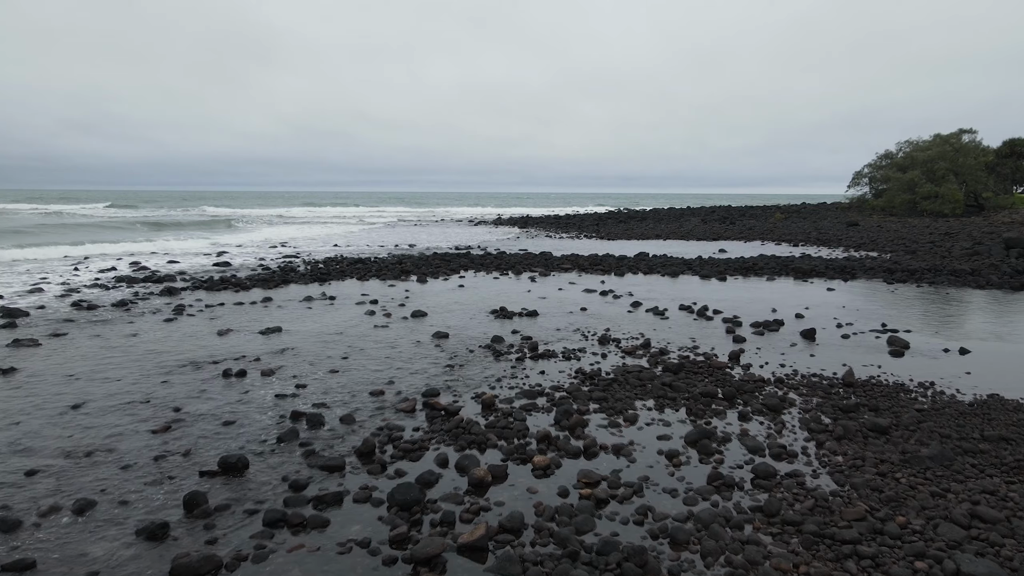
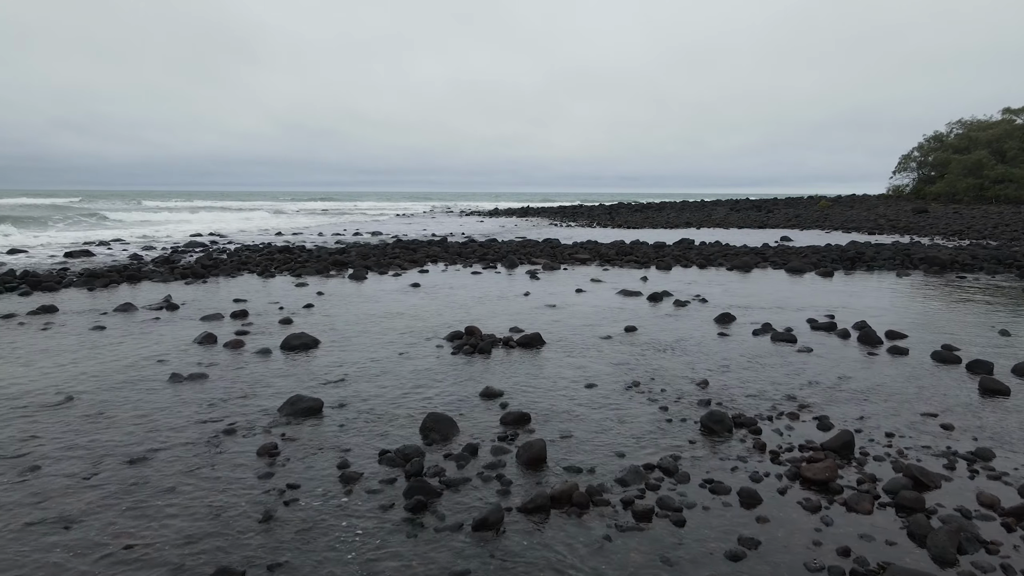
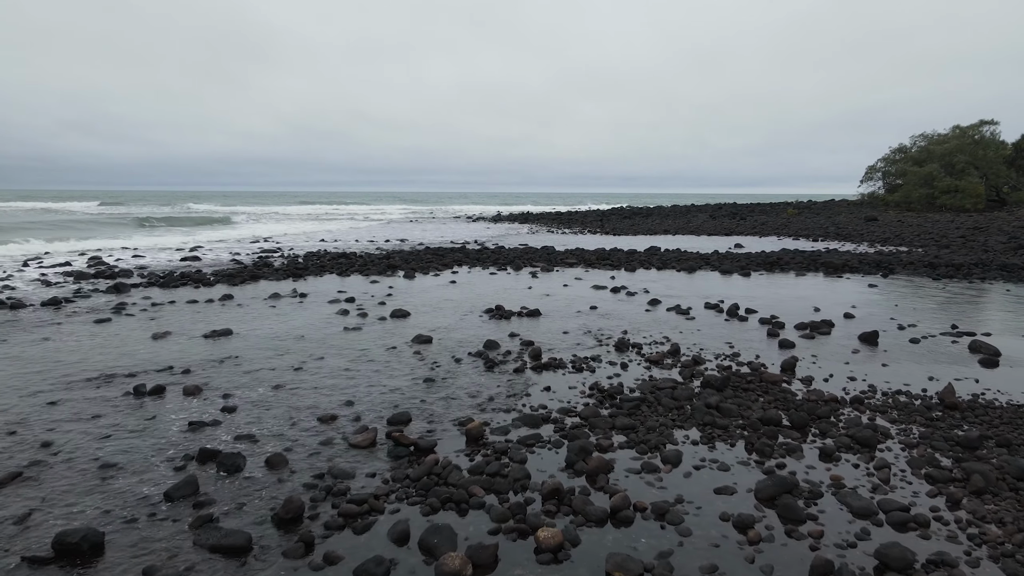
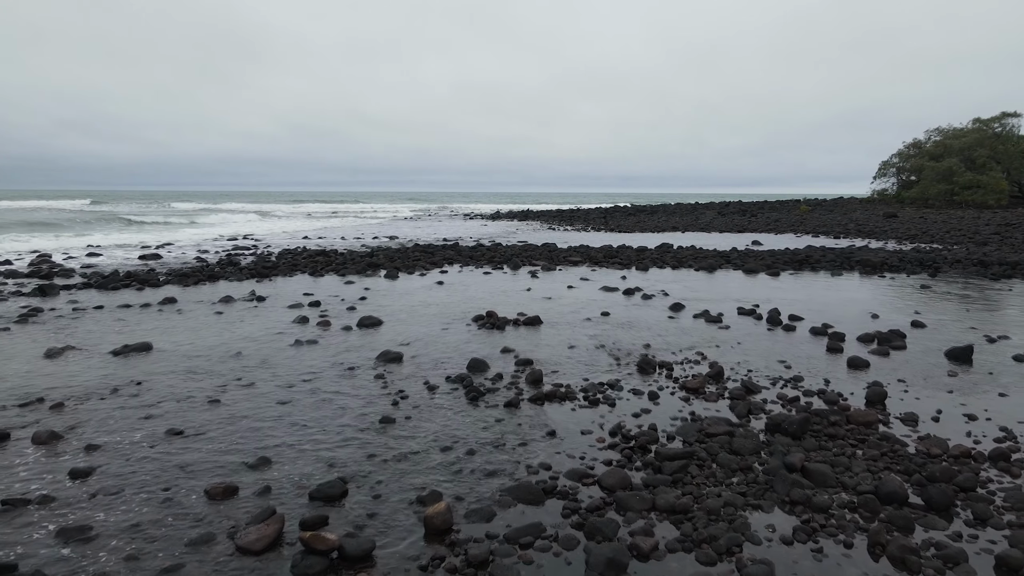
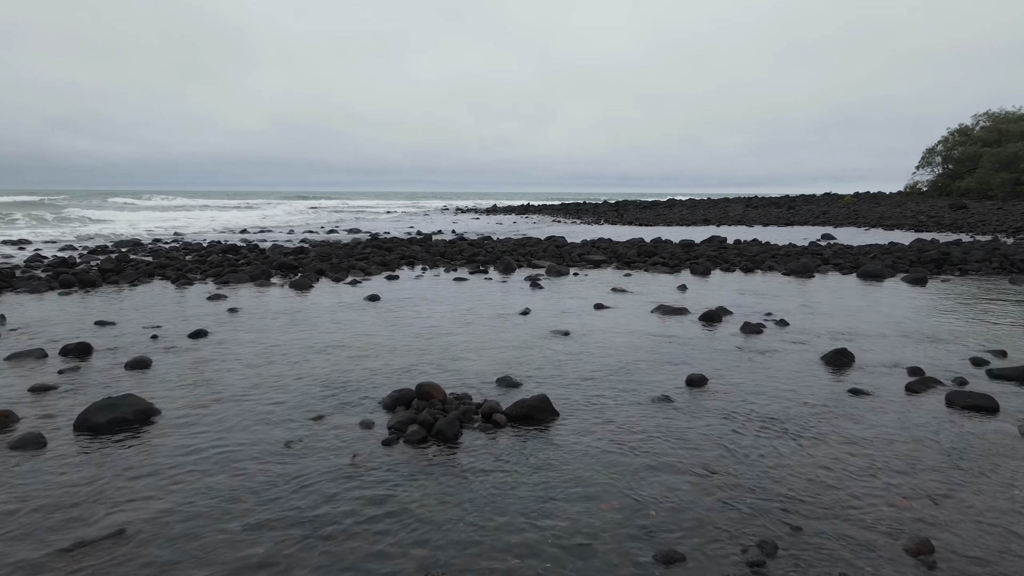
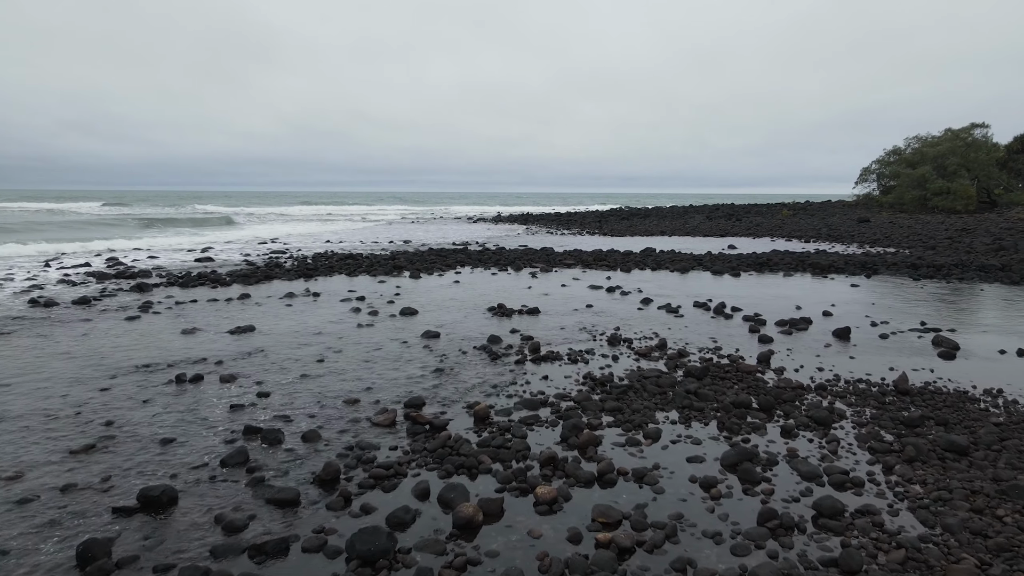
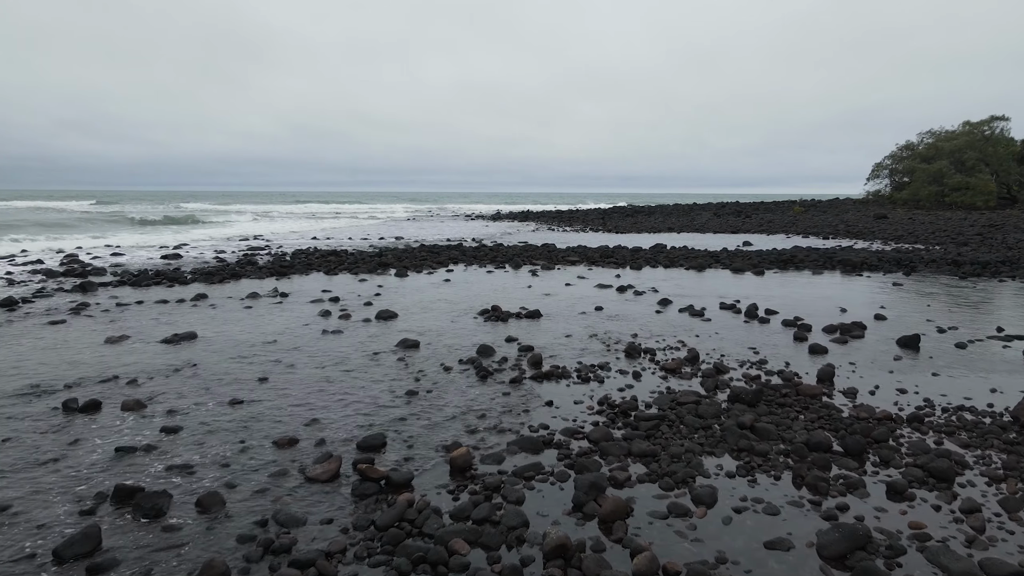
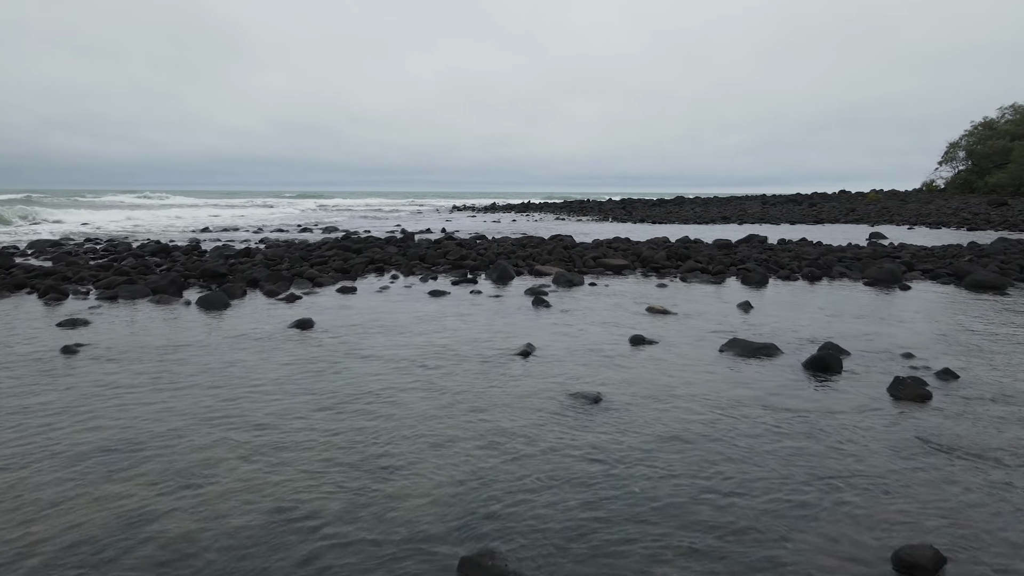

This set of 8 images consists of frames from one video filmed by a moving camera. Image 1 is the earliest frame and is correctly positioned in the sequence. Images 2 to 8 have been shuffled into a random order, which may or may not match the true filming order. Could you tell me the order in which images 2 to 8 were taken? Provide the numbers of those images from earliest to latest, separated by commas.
6, 3, 7, 4, 2, 5, 8
